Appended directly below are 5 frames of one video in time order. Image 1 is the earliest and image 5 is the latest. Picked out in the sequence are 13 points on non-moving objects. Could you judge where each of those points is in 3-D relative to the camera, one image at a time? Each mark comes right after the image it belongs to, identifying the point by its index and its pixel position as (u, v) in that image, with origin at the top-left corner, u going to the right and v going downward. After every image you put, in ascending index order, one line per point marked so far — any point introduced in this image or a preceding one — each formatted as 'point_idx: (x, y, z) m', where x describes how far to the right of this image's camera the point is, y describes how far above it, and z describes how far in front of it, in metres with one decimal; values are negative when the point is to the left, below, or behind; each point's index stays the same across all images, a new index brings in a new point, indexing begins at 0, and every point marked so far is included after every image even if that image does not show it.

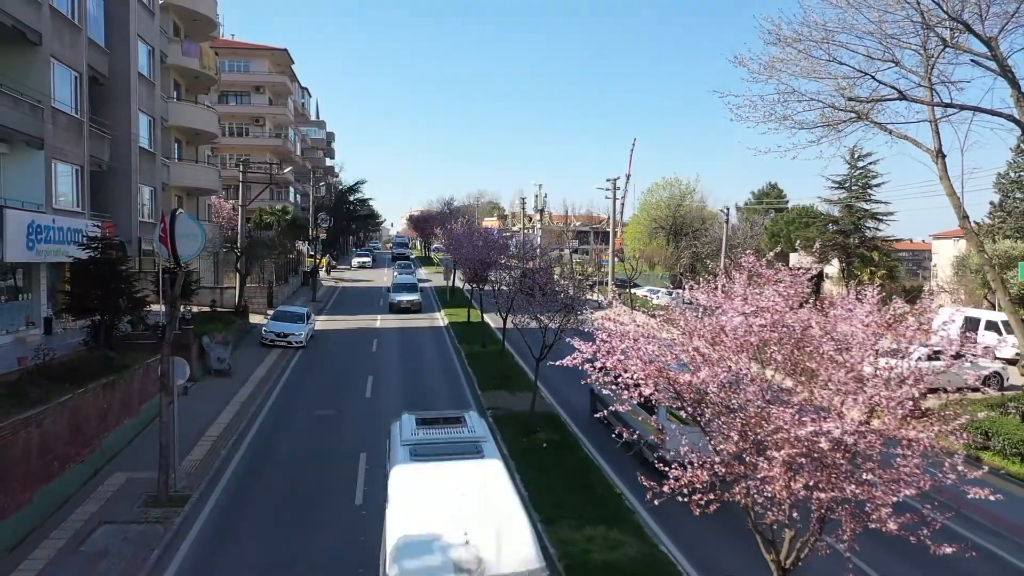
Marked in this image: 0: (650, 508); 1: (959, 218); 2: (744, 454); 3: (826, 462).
0: (+2.4, -3.7, +13.1) m
1: (+8.0, +1.3, +13.5) m
2: (+1.7, -1.2, +5.7) m
3: (+2.2, -1.2, +5.2) m
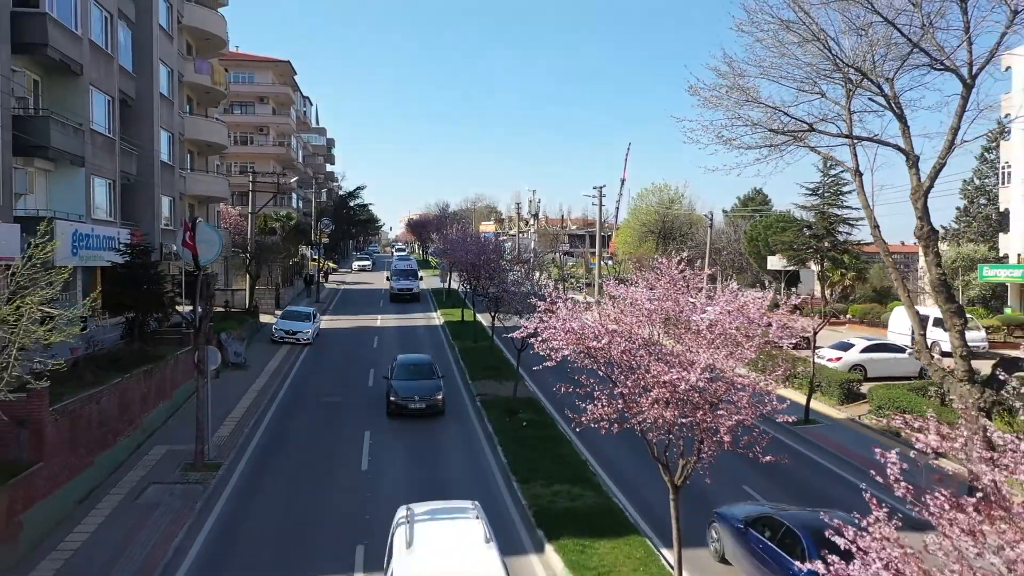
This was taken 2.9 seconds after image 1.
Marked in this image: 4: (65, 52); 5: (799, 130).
0: (+2.0, -3.7, +15.6) m
1: (+7.6, +1.3, +16.0) m
2: (+1.3, -1.2, +8.1) m
3: (+1.8, -1.1, +7.6) m
4: (-11.5, +6.1, +19.6) m
5: (+6.5, +3.6, +17.3) m
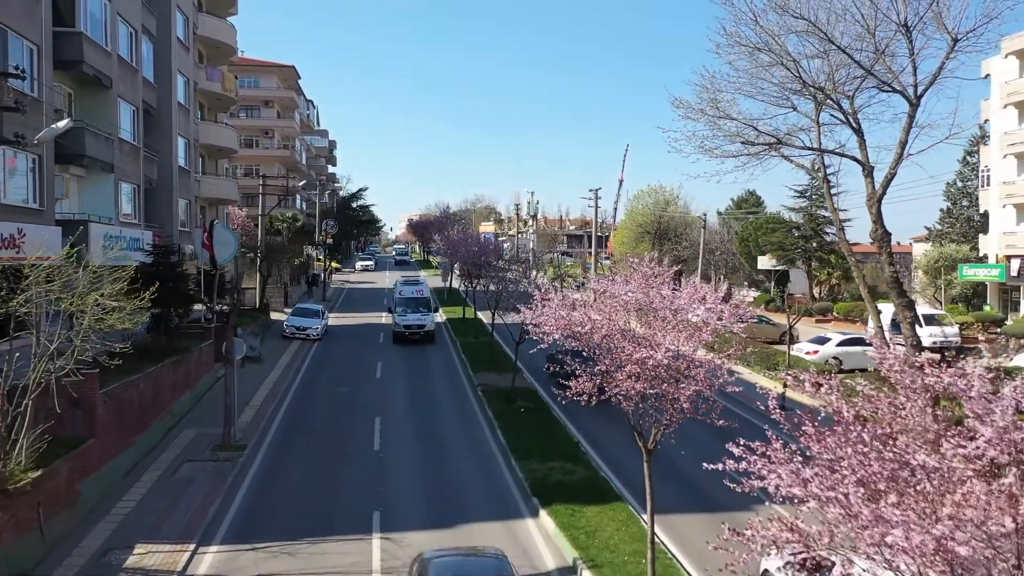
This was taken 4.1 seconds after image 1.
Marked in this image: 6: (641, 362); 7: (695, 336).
0: (+1.9, -3.6, +17.2) m
1: (+7.5, +1.4, +17.6) m
2: (+1.3, -1.1, +9.7) m
3: (+1.8, -1.1, +9.2) m
4: (-11.5, +6.1, +21.2) m
5: (+6.5, +3.6, +19.0) m
6: (+1.6, -0.9, +9.2) m
7: (+2.2, -0.6, +9.4) m
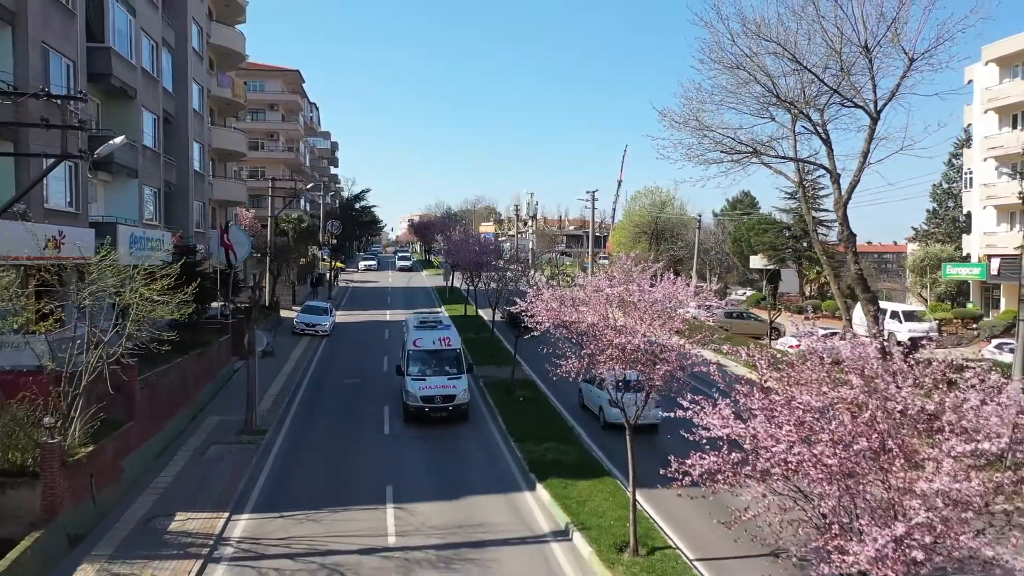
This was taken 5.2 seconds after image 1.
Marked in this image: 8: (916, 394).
0: (+1.9, -3.5, +18.7) m
1: (+7.5, +1.5, +19.1) m
2: (+1.3, -1.0, +11.2) m
3: (+1.7, -1.0, +10.7) m
4: (-11.6, +6.2, +22.7) m
5: (+6.5, +3.7, +20.4) m
6: (+1.6, -0.8, +10.7) m
7: (+2.2, -0.5, +10.9) m
8: (+3.2, -0.8, +6.0) m
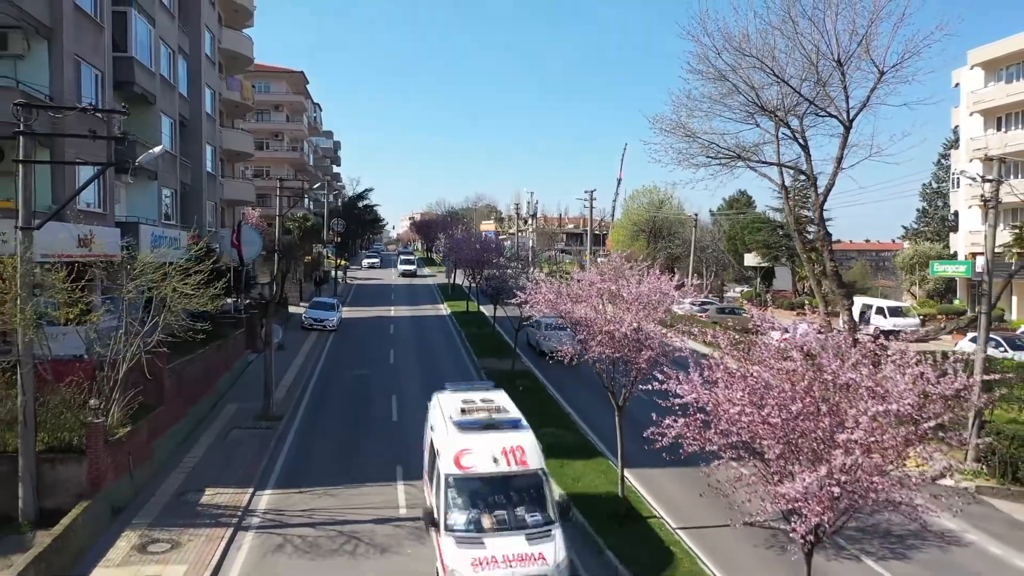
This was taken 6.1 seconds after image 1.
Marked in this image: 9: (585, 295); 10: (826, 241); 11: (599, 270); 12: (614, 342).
0: (+1.9, -3.4, +20.0) m
1: (+7.5, +1.6, +20.4) m
2: (+1.3, -1.0, +12.5) m
3: (+1.7, -0.9, +12.0) m
4: (-11.5, +6.3, +24.0) m
5: (+6.5, +3.8, +21.7) m
6: (+1.6, -0.7, +12.0) m
7: (+2.2, -0.4, +12.2) m
8: (+3.2, -0.8, +7.3) m
9: (+1.2, -0.1, +12.9) m
10: (+7.3, +1.1, +17.7) m
11: (+1.7, +0.4, +14.7) m
12: (+1.6, -0.8, +12.1) m
